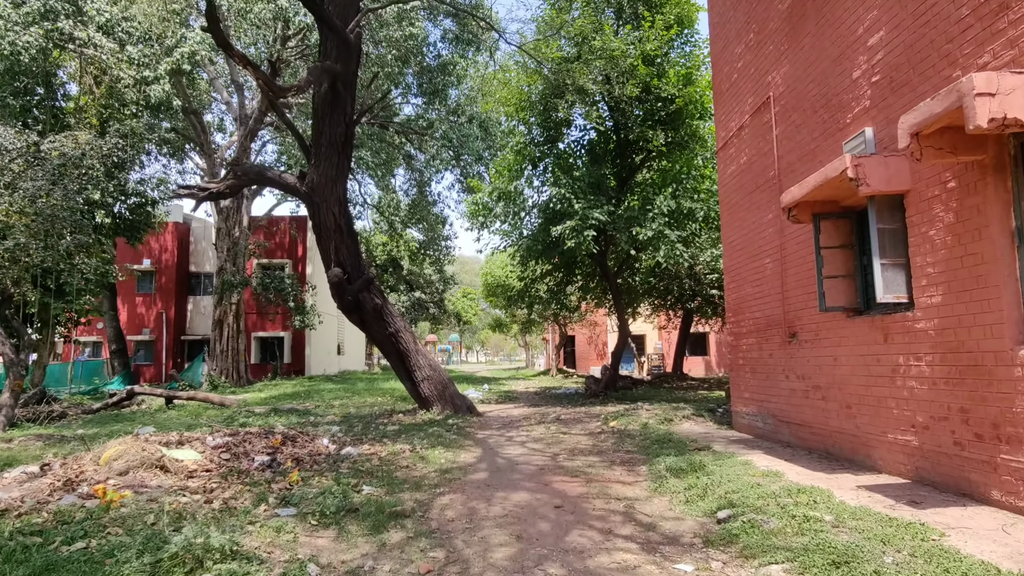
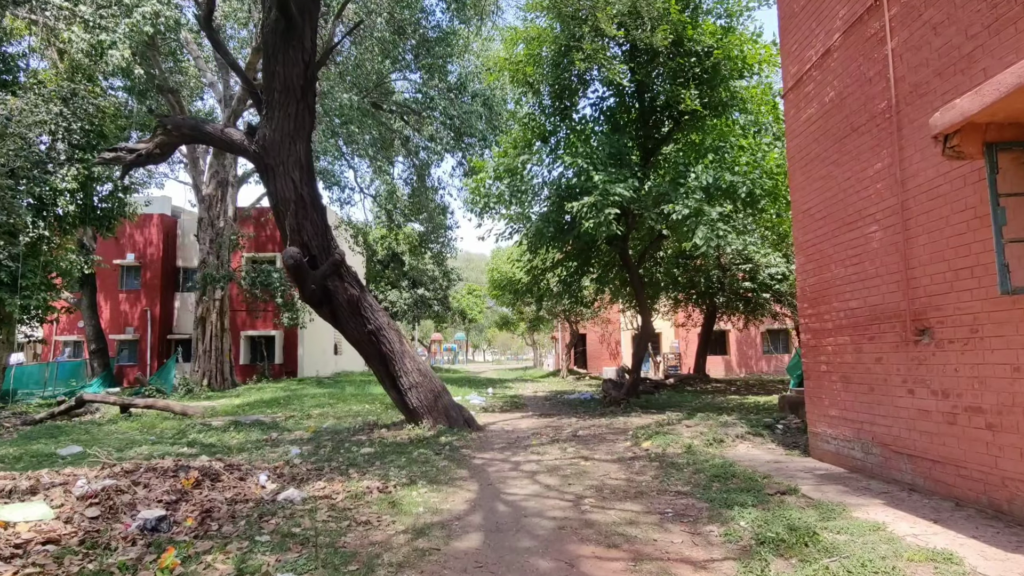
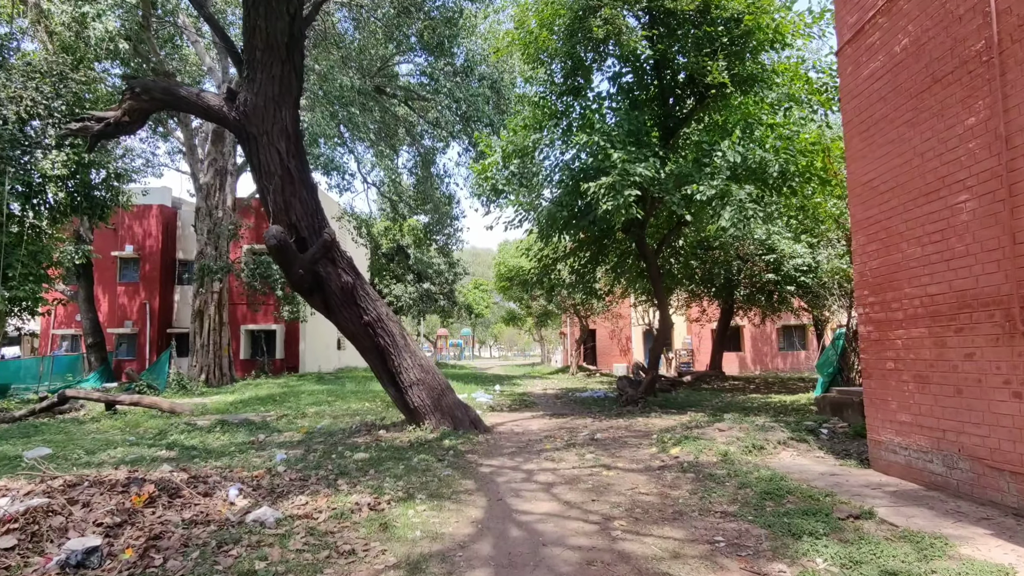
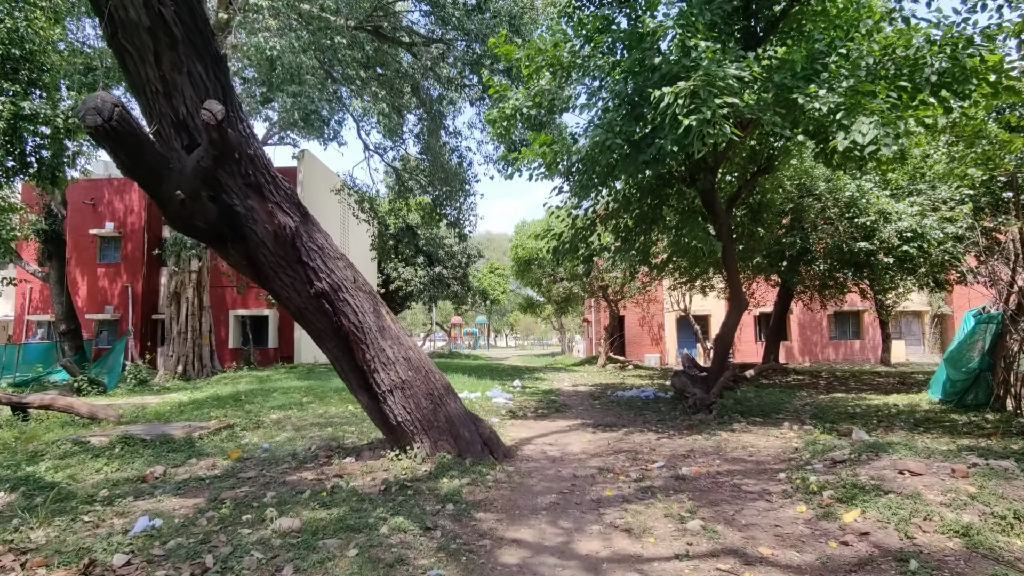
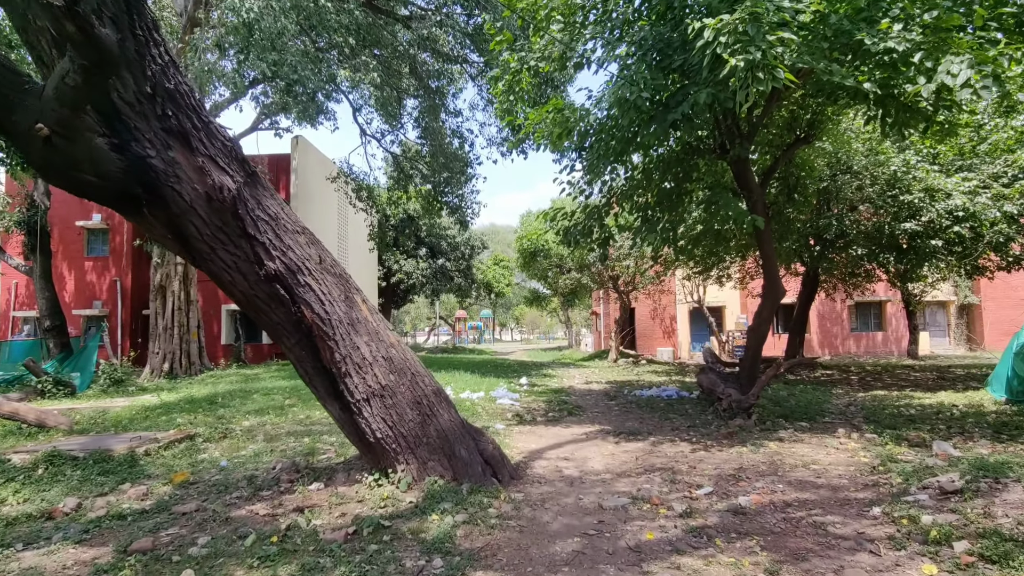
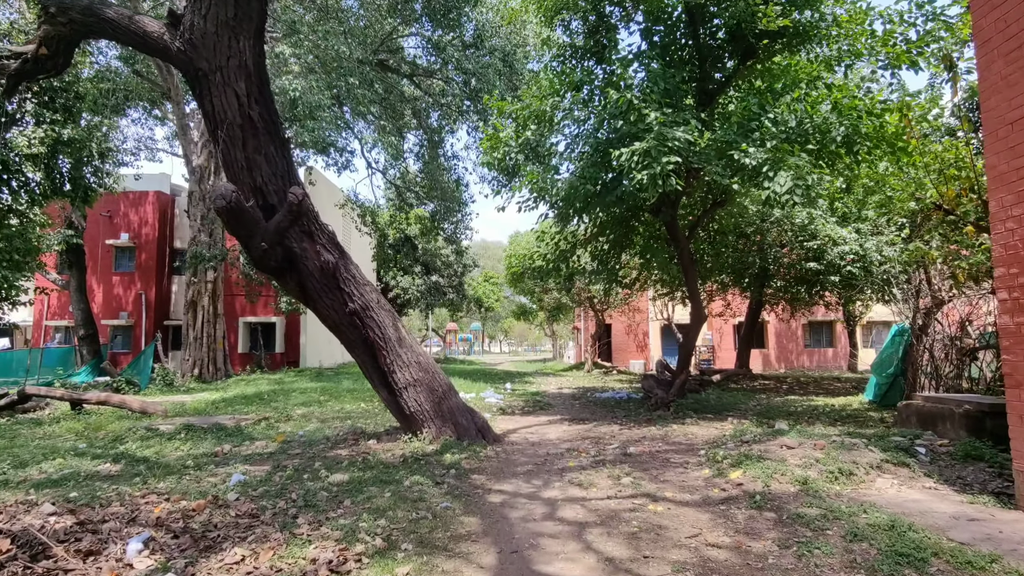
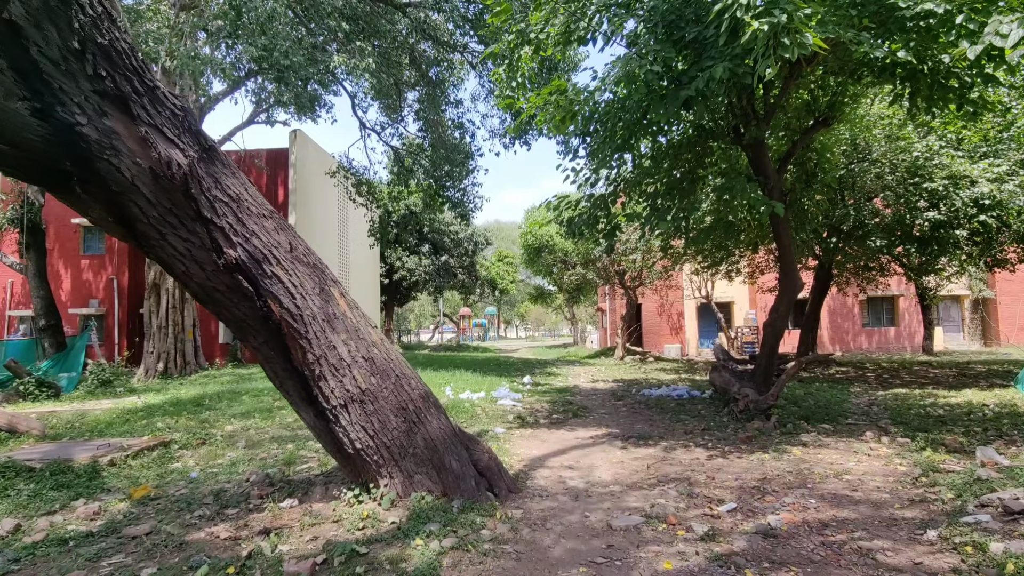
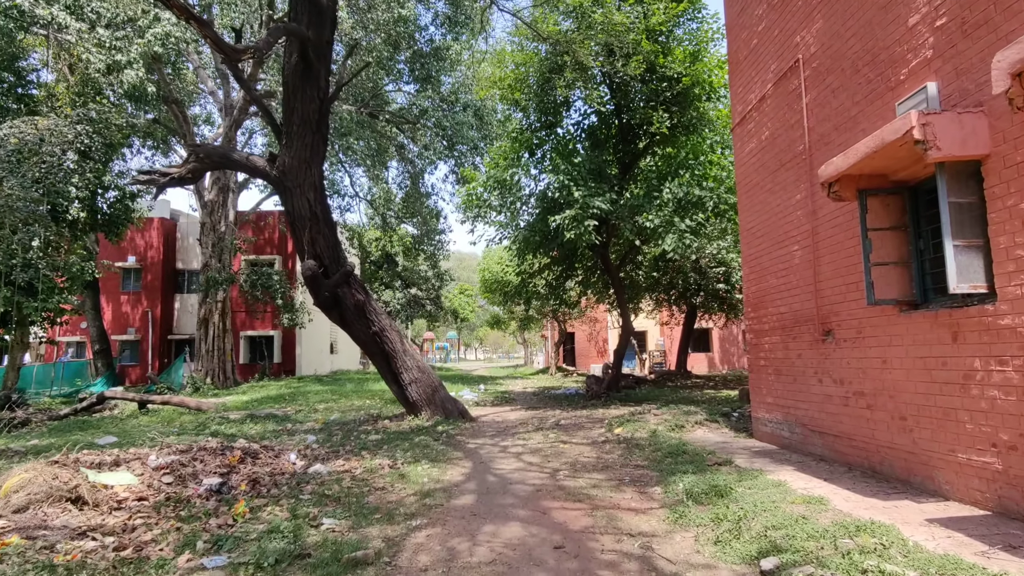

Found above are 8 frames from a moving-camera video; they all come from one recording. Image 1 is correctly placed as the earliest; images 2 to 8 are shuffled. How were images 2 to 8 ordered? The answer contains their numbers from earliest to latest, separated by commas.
8, 2, 3, 6, 4, 5, 7
